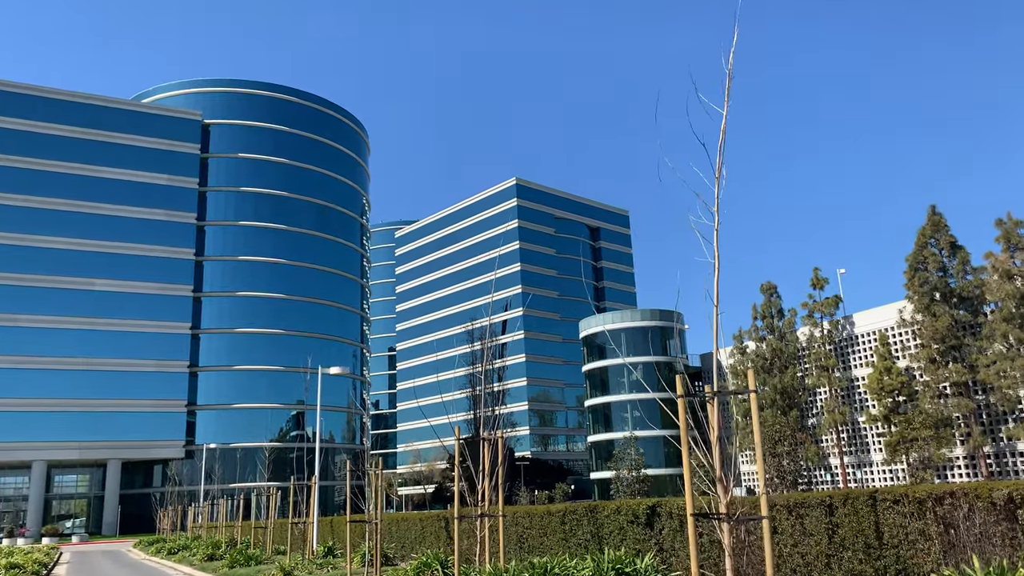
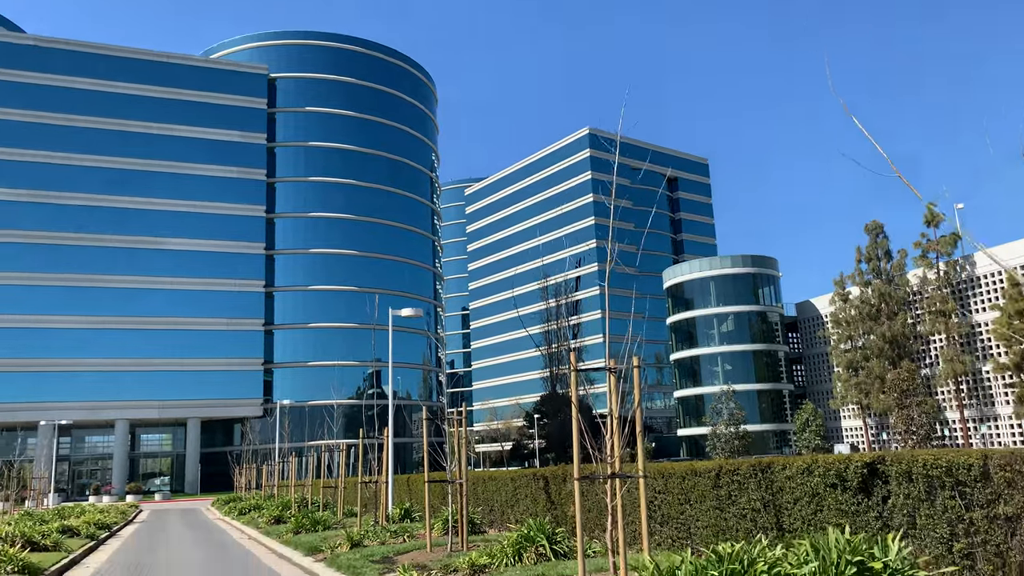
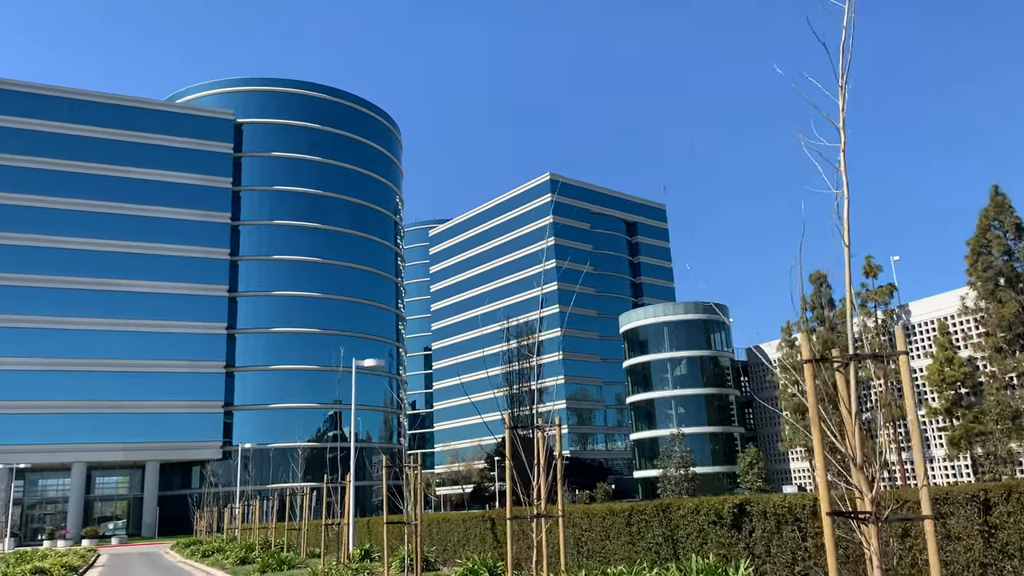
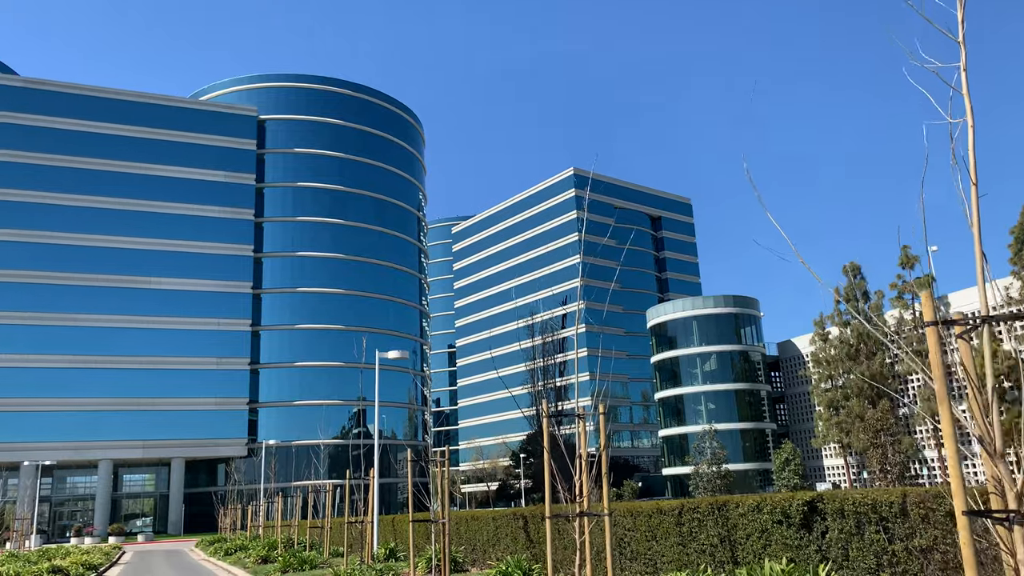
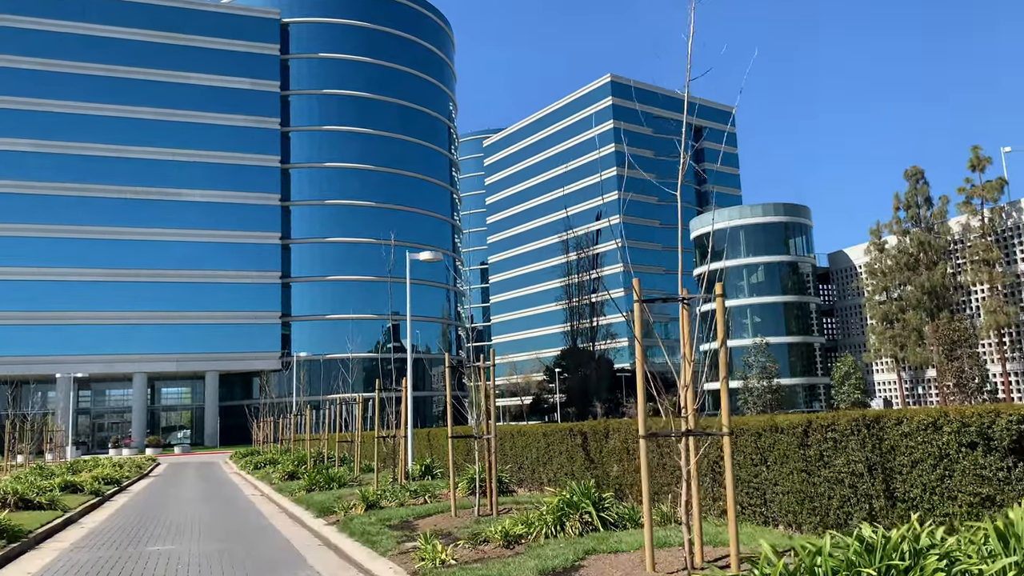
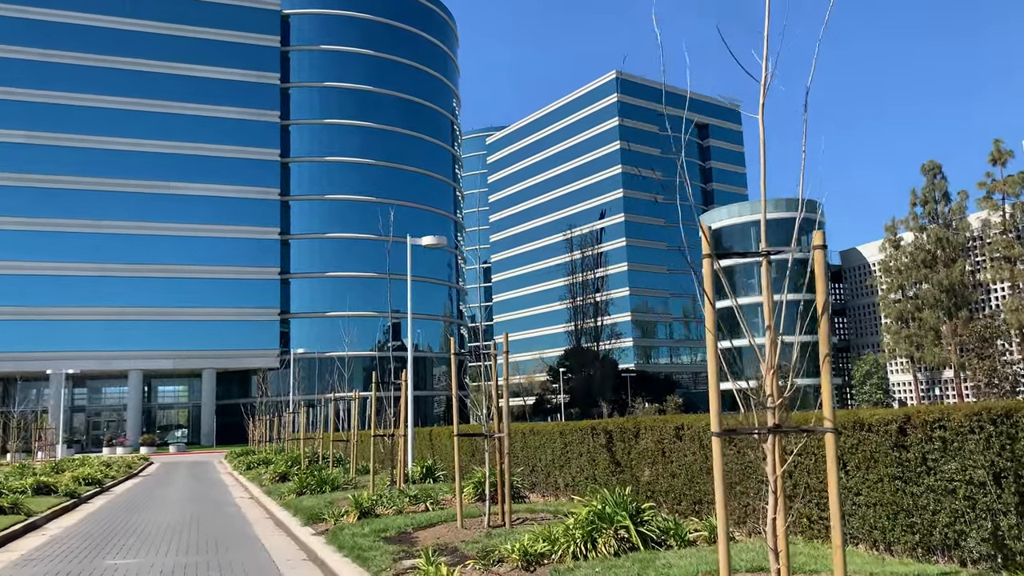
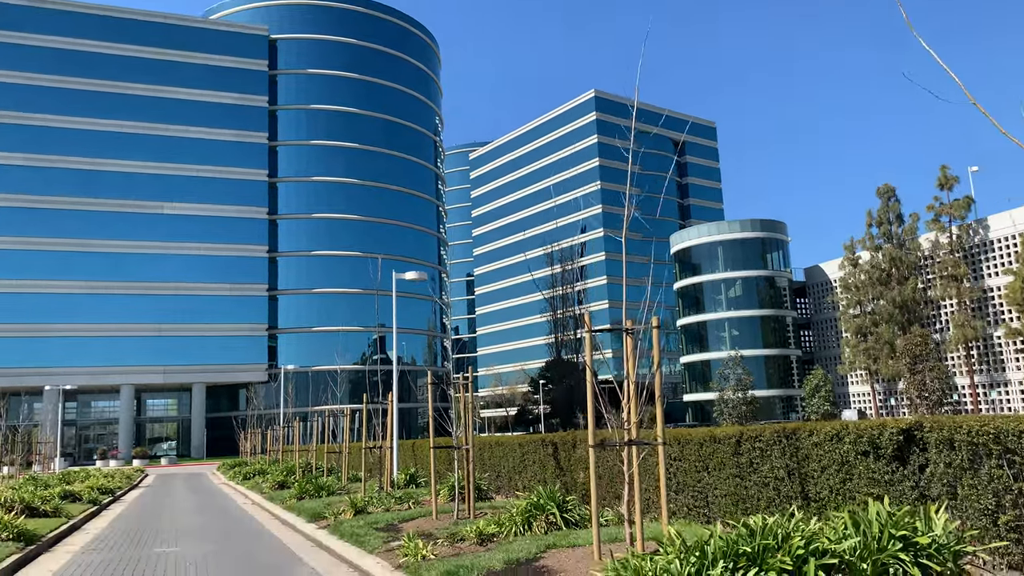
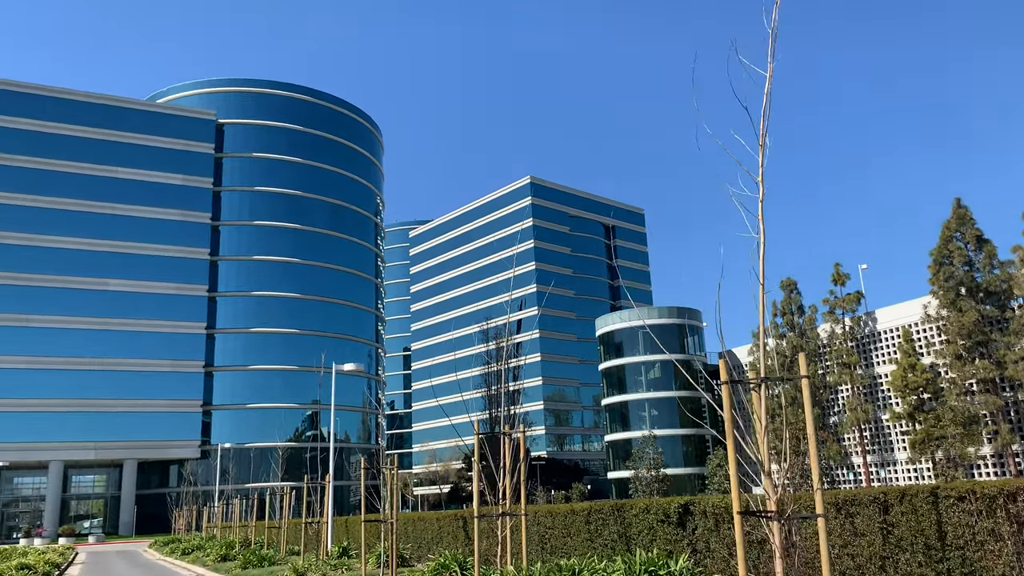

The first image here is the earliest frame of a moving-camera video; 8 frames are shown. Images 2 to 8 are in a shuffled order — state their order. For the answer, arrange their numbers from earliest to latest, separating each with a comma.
8, 3, 4, 2, 7, 5, 6
